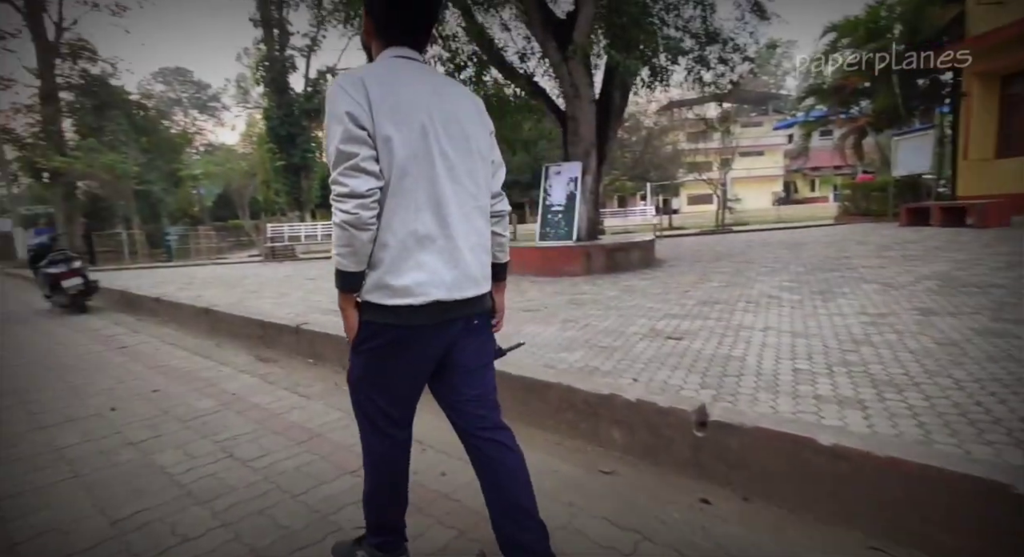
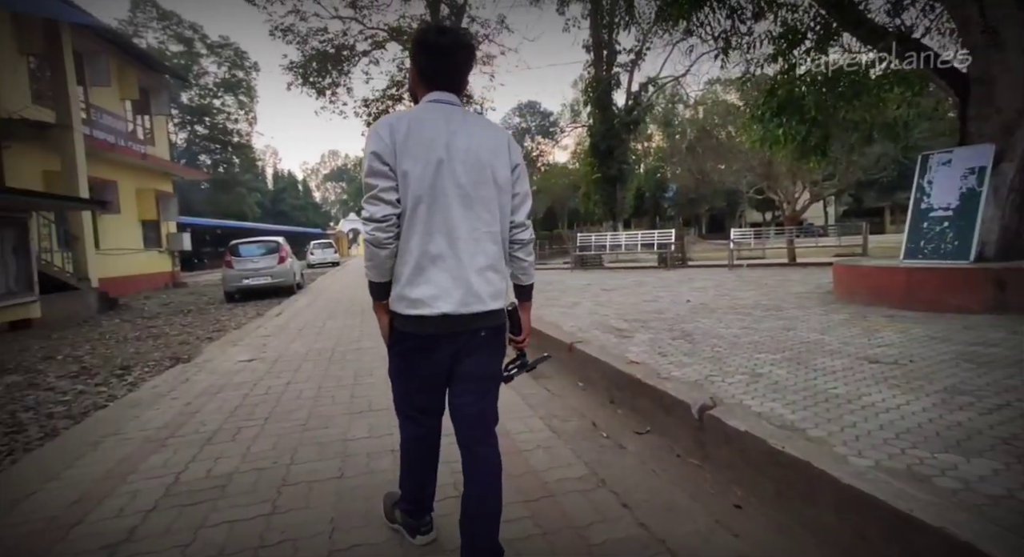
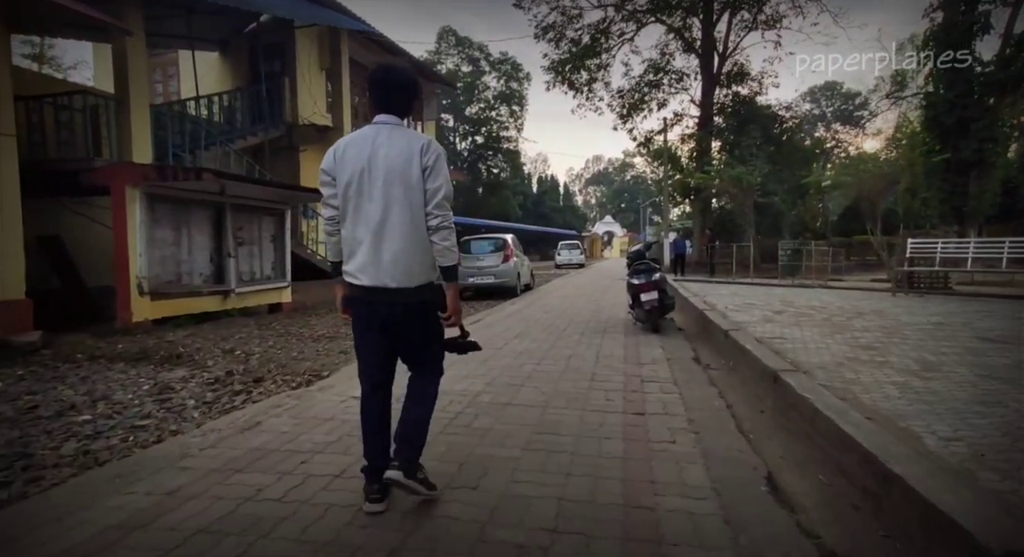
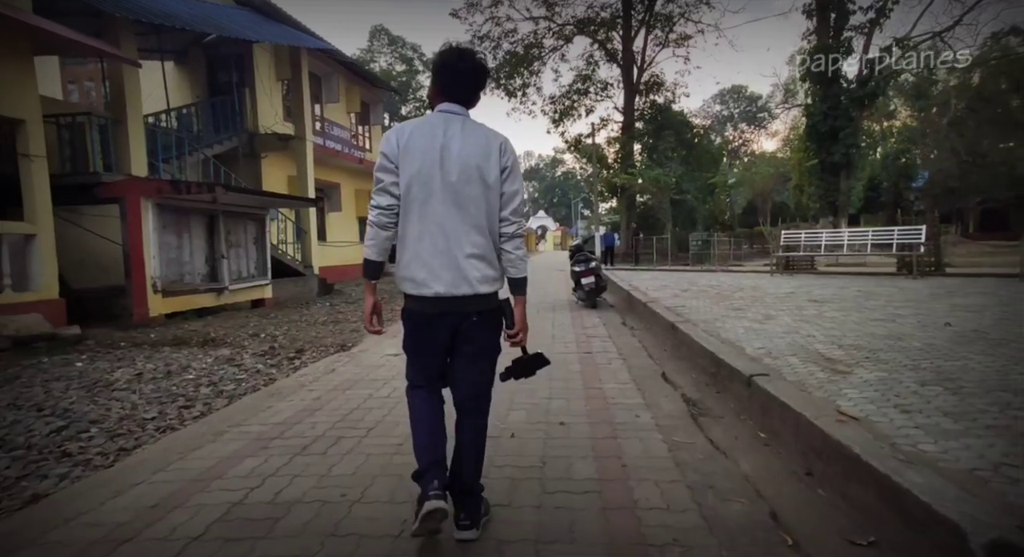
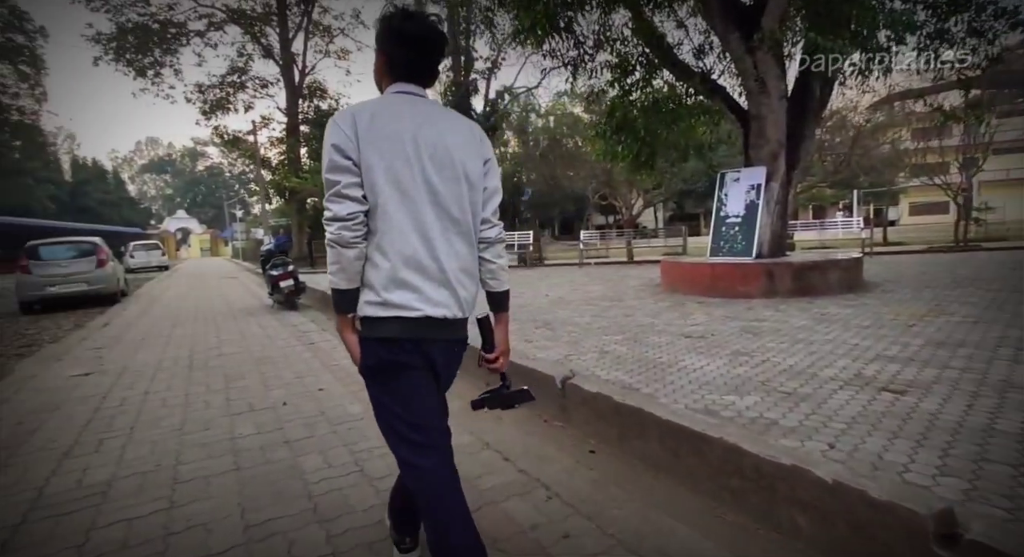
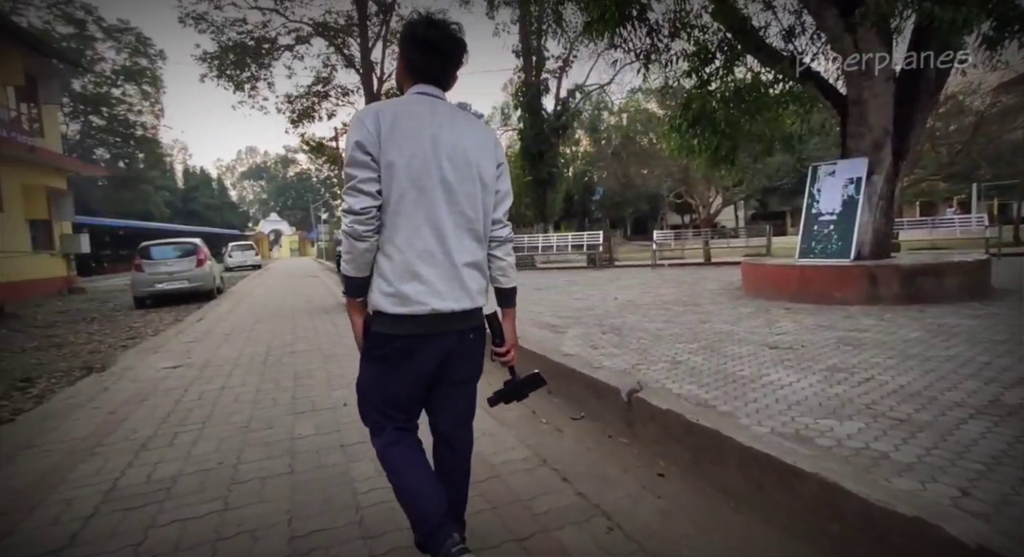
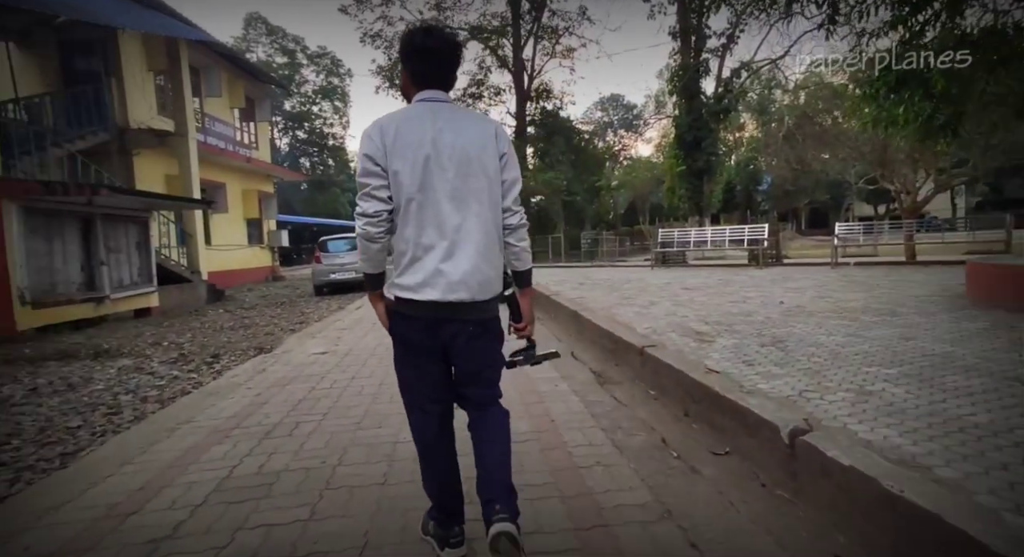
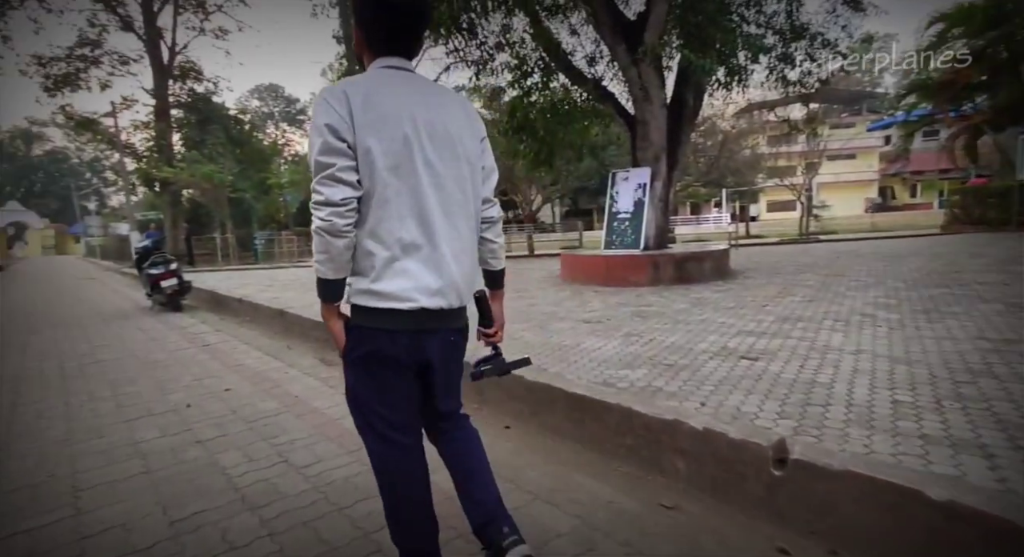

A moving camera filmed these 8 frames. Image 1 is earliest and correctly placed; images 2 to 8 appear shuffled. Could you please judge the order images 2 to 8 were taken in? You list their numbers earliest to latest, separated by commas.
8, 5, 6, 2, 7, 4, 3
